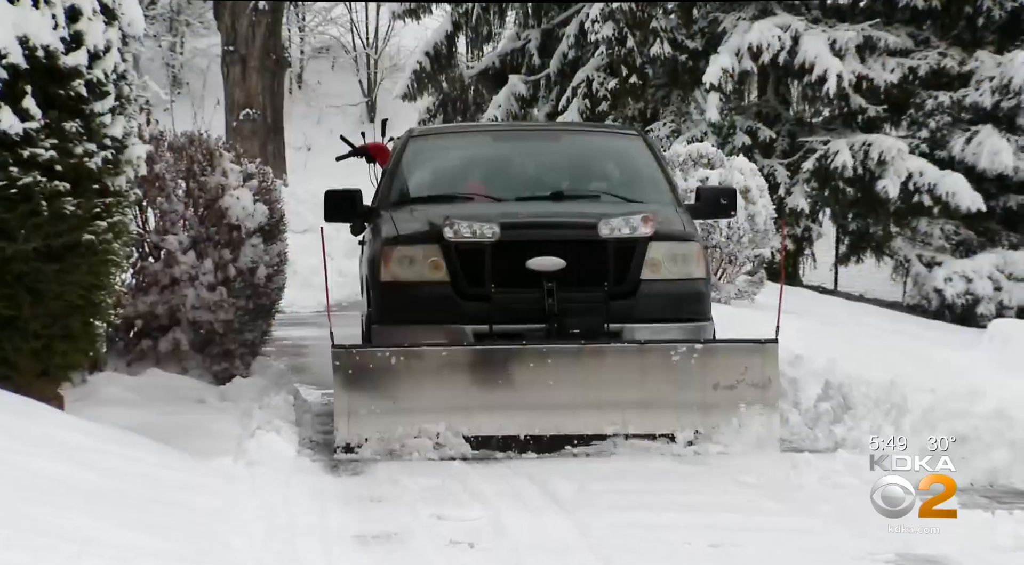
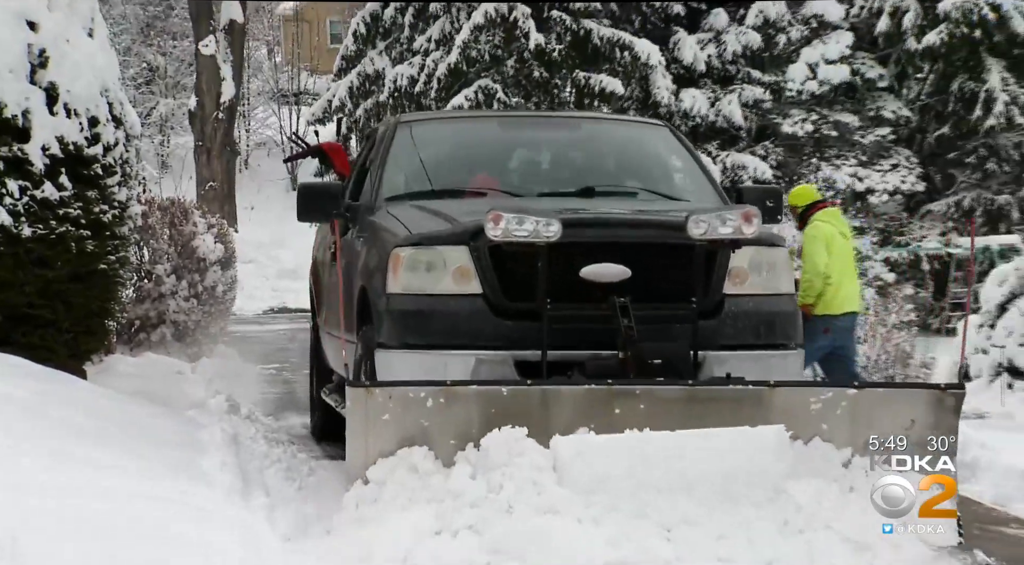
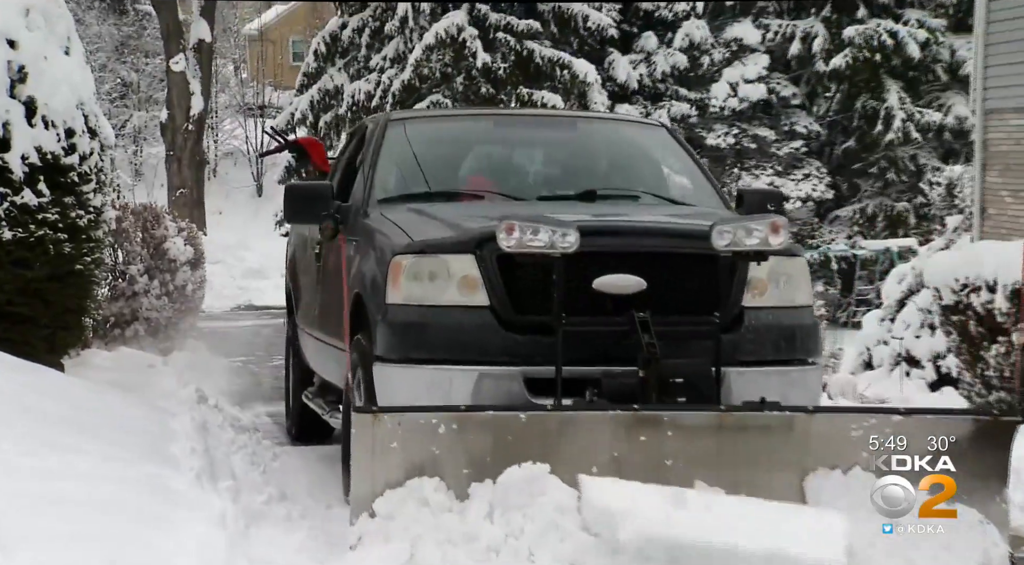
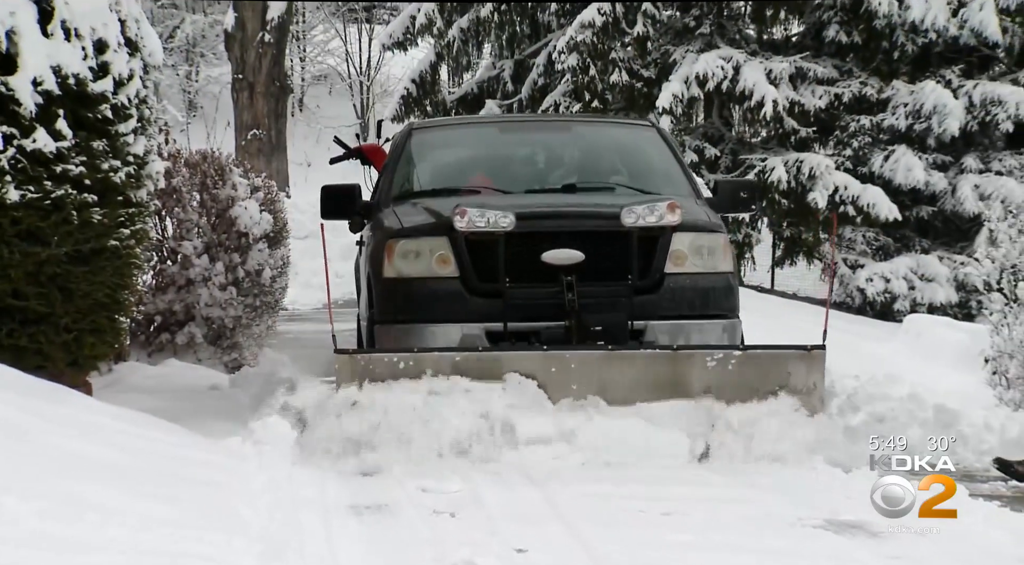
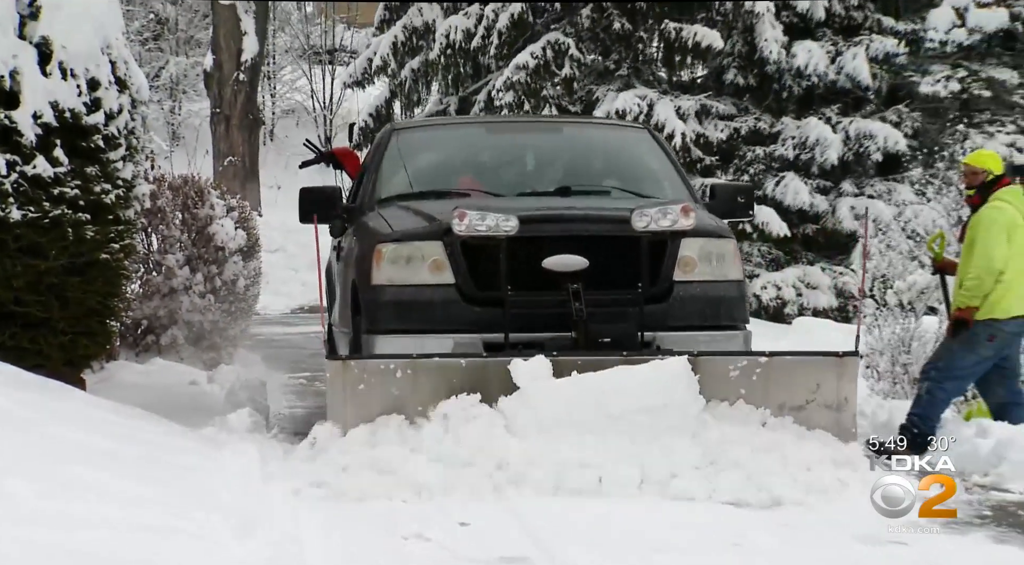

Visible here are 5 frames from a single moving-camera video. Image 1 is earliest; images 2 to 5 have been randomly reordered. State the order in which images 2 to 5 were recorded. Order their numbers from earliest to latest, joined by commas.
4, 5, 2, 3
